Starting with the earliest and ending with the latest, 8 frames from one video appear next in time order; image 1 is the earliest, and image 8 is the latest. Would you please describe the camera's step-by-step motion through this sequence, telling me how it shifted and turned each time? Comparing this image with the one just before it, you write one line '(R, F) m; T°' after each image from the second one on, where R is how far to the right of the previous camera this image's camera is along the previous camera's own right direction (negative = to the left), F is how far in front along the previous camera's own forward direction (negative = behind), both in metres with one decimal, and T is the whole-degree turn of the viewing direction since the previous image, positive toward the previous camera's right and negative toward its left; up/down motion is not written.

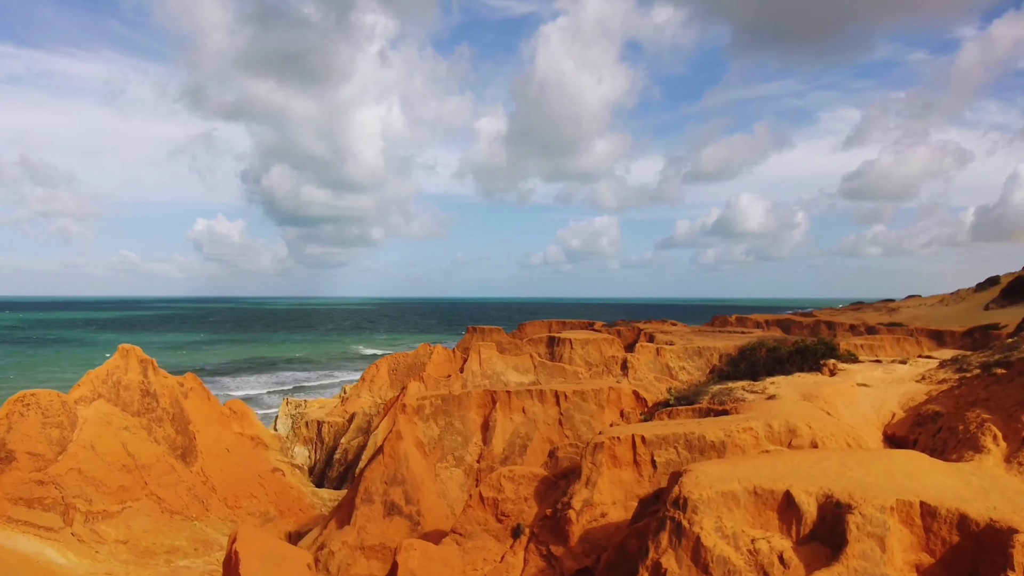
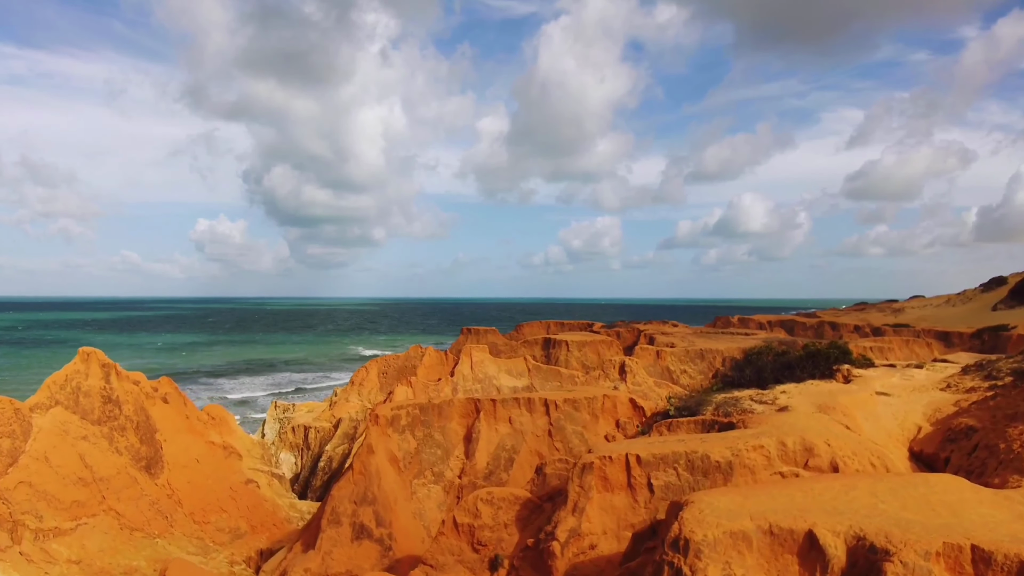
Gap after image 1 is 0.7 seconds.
(+0.3, +1.1) m; 0°
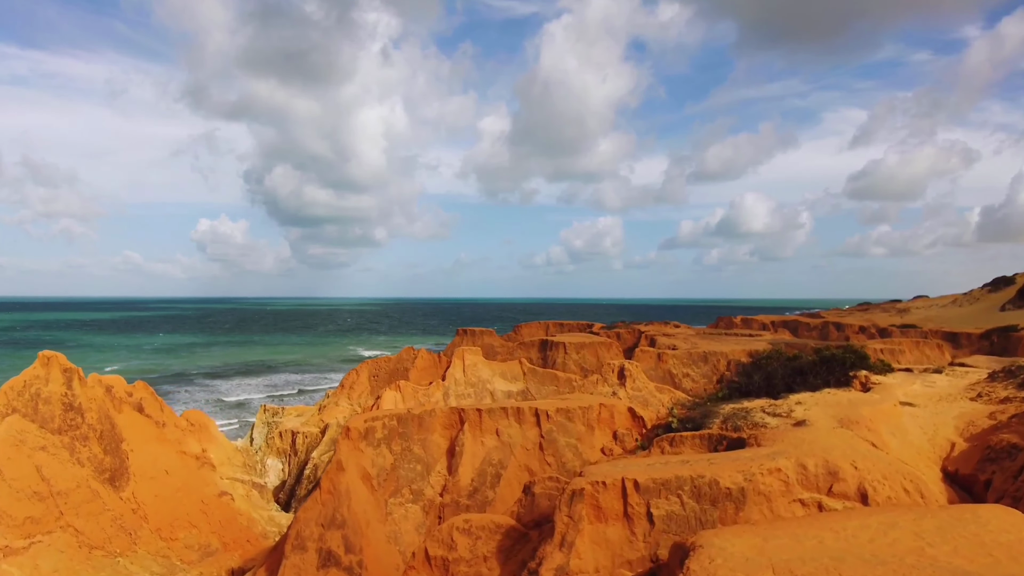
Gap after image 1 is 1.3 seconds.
(+0.3, +1.0) m; 0°
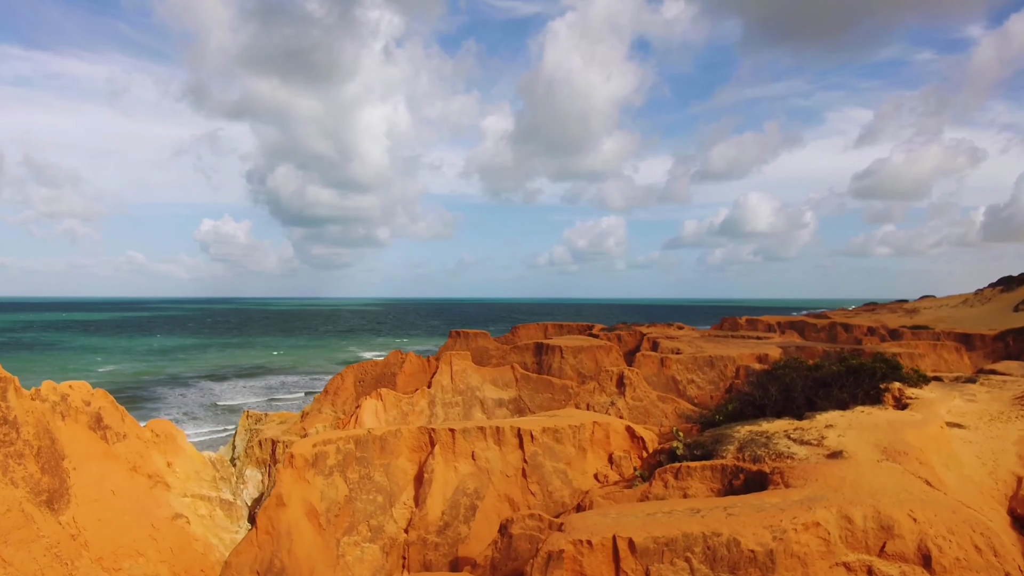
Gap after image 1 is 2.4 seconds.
(+0.4, +1.5) m; 0°
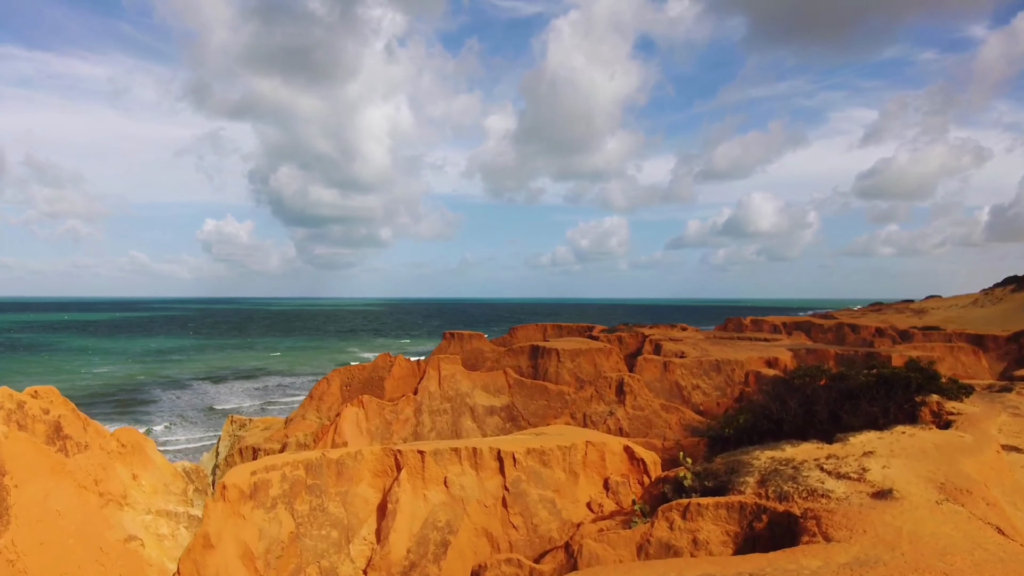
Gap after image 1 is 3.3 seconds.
(+0.3, +1.3) m; 0°
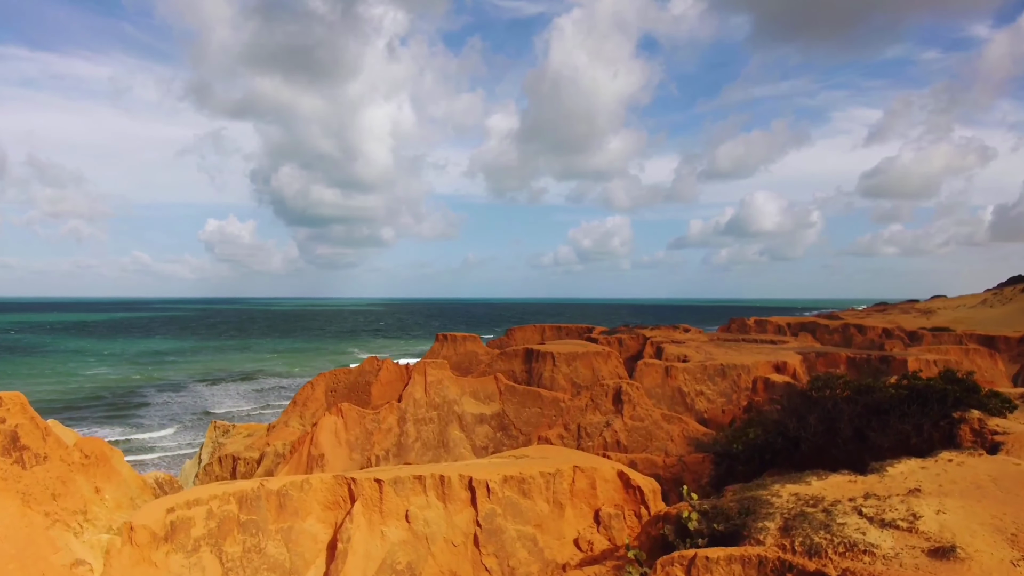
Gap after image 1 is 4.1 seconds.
(+0.3, +1.2) m; 0°
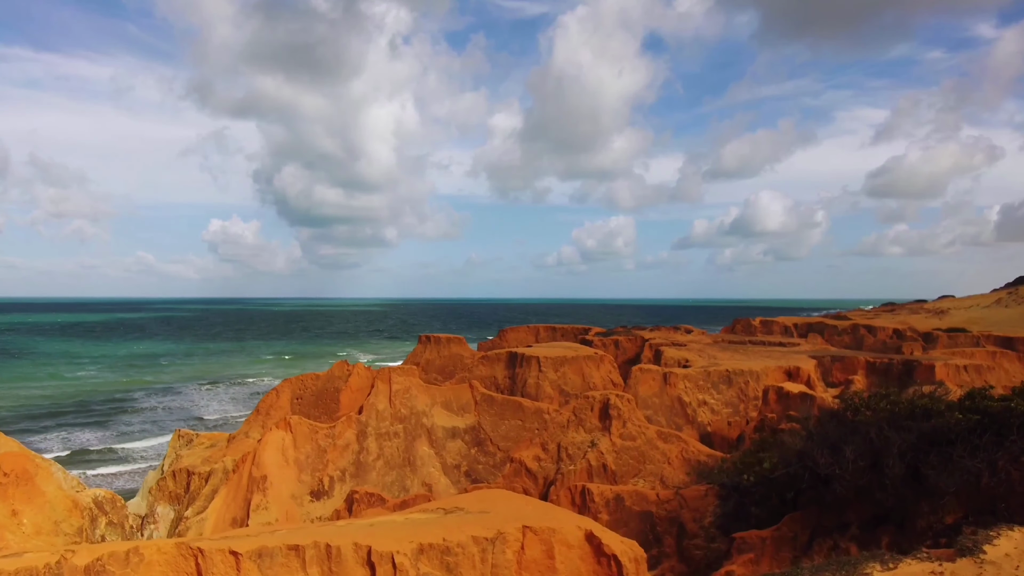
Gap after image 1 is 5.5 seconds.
(+0.7, +2.1) m; 0°
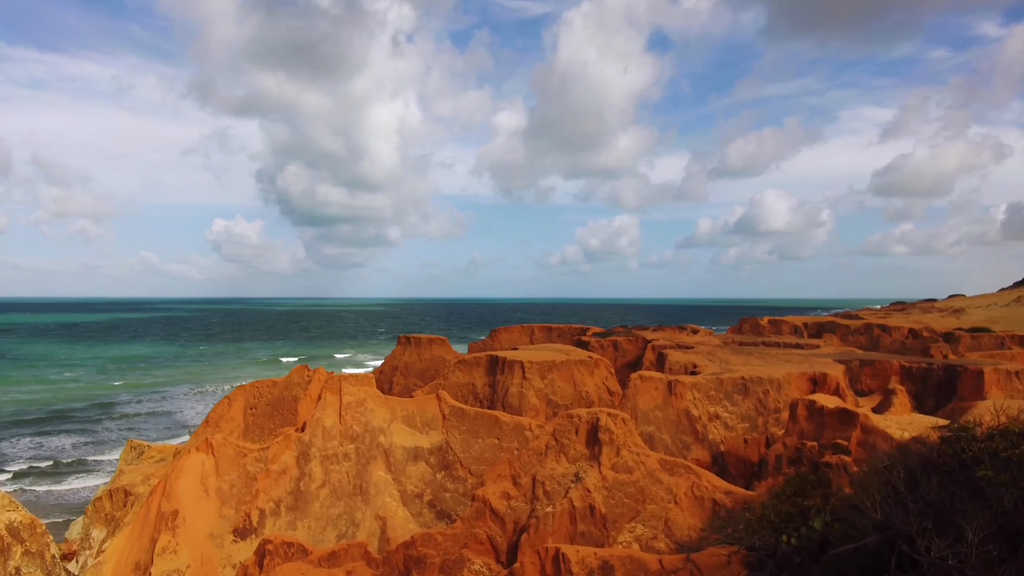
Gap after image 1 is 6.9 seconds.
(+0.6, +2.5) m; 0°
